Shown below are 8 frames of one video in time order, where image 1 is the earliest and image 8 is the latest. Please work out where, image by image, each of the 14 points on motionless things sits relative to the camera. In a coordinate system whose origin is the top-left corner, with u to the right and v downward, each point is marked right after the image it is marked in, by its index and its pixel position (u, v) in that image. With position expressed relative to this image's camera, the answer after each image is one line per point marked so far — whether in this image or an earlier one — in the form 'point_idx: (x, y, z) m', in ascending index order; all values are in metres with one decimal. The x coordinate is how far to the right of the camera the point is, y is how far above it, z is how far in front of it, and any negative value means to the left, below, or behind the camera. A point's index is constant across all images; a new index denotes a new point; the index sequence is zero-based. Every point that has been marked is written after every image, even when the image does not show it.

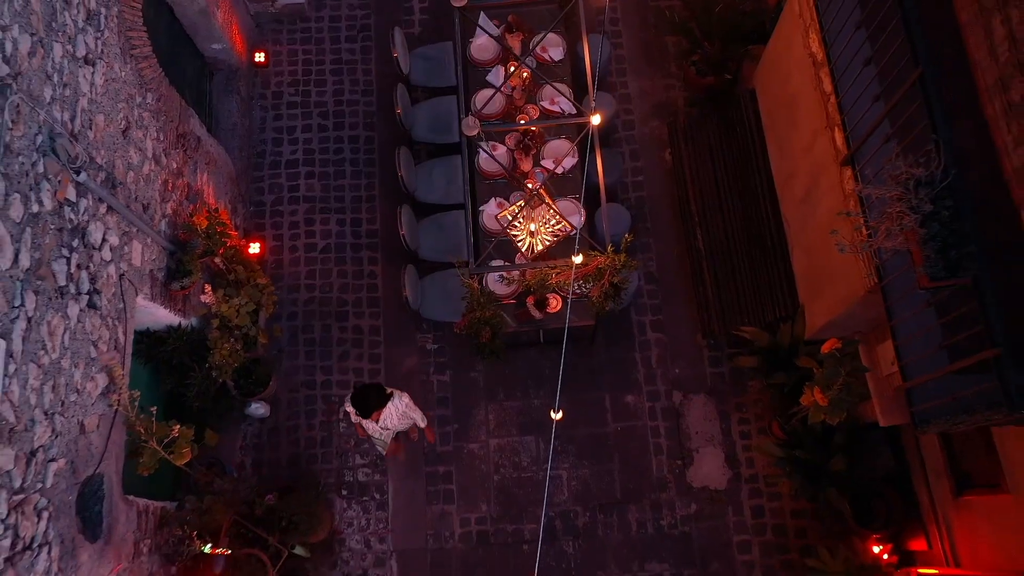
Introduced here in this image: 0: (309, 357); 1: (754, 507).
0: (-1.5, -0.5, +6.0) m
1: (+1.7, -1.5, +5.5) m
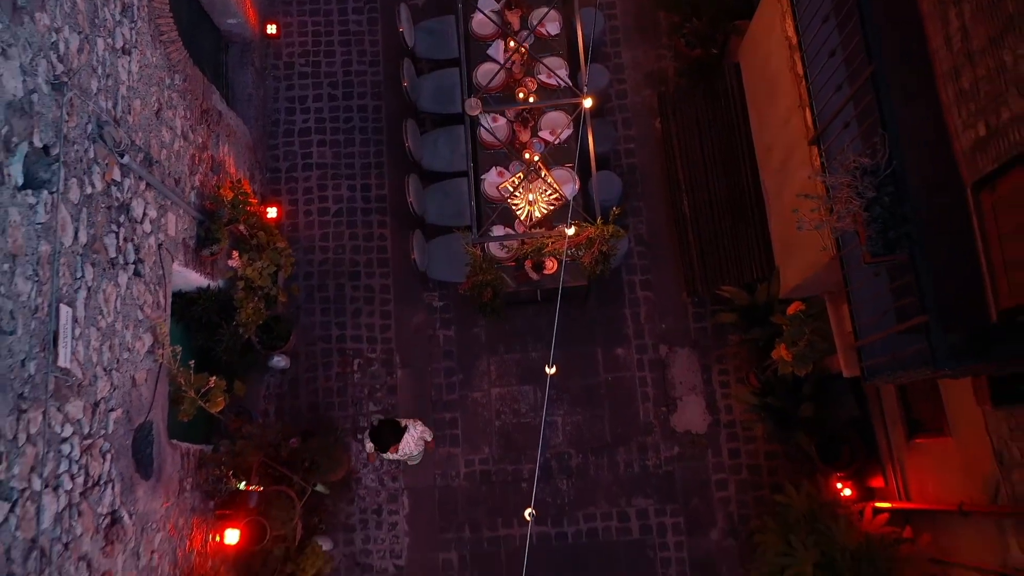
0: (-1.5, -0.2, +6.5) m
1: (+1.7, -1.2, +6.1) m
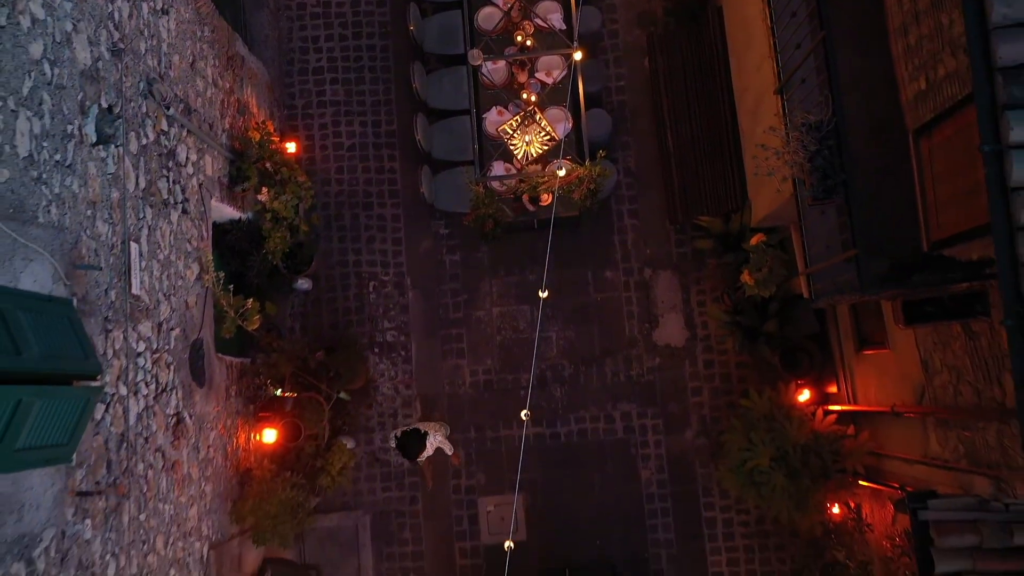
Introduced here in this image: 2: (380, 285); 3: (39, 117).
0: (-1.5, +0.4, +7.2) m
1: (+1.6, -0.6, +6.9) m
2: (-1.2, 0.0, +7.1) m
3: (-2.1, +0.8, +3.6) m
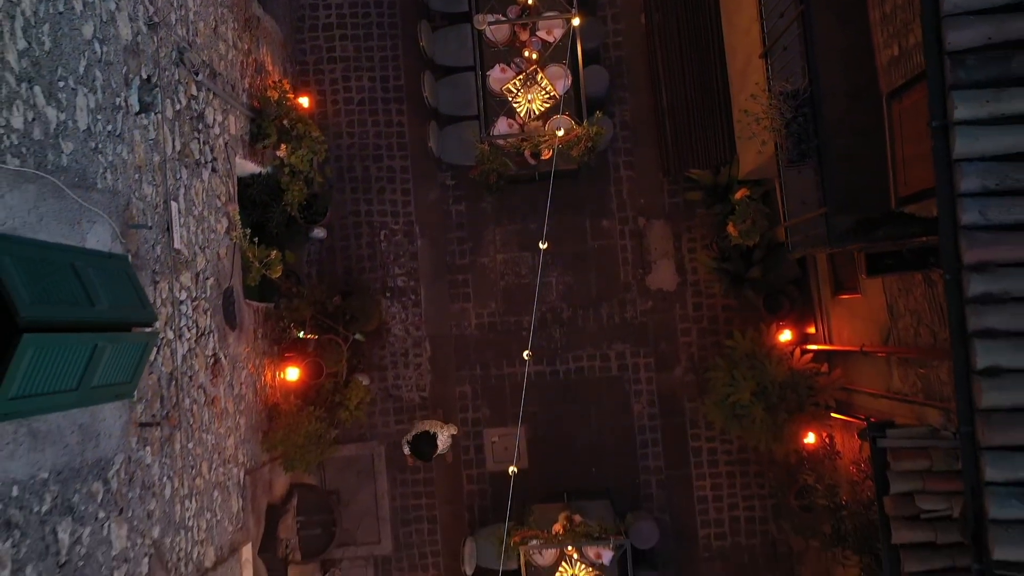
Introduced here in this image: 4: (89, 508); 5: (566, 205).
0: (-1.5, +0.9, +7.6) m
1: (+1.7, -0.1, +7.4) m
2: (-1.1, +0.5, +7.6) m
3: (-2.1, +1.0, +4.1) m
4: (-2.0, -1.0, +3.8) m
5: (+0.5, +0.8, +7.5) m
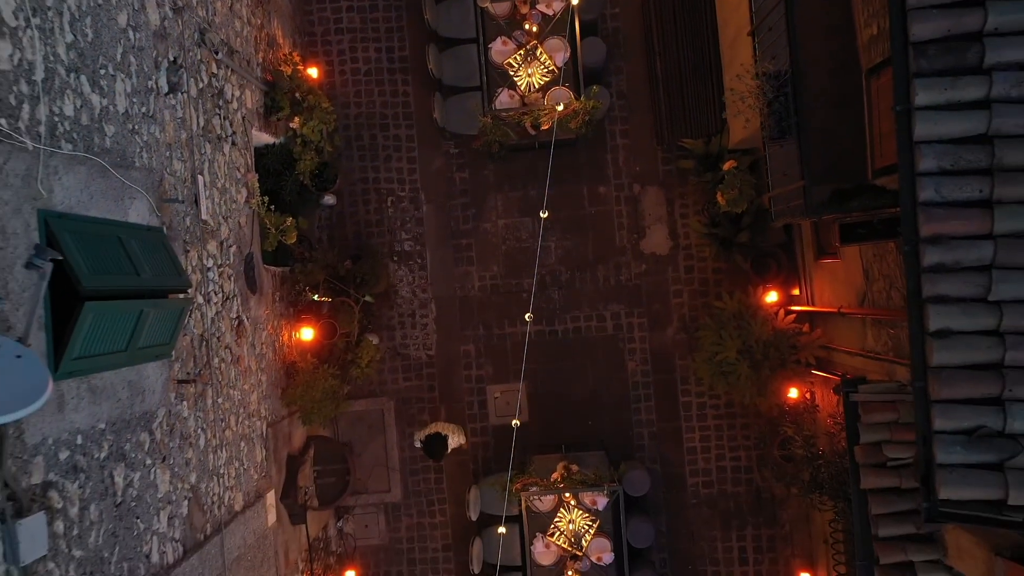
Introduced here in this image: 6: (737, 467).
0: (-1.5, +1.3, +7.9) m
1: (+1.7, +0.2, +7.8) m
2: (-1.1, +0.9, +7.9) m
3: (-2.1, +1.1, +4.4) m
4: (-1.9, -0.9, +4.2) m
5: (+0.5, +1.1, +7.9) m
6: (+2.1, -1.7, +7.7) m
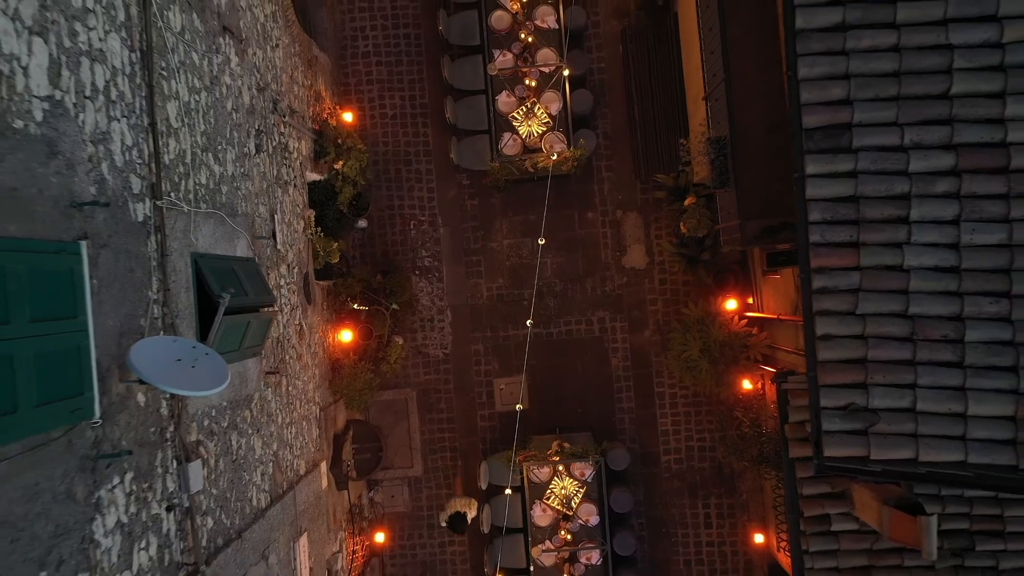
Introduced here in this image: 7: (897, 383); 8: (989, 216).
0: (-1.4, +1.2, +9.5) m
1: (+1.7, +0.1, +9.3) m
2: (-1.1, +0.8, +9.5) m
3: (-2.0, +1.0, +5.9) m
4: (-1.9, -1.0, +5.7) m
5: (+0.5, +1.0, +9.4) m
6: (+2.2, -1.8, +9.3) m
7: (+2.5, -0.6, +5.3) m
8: (+3.0, +0.4, +5.1) m
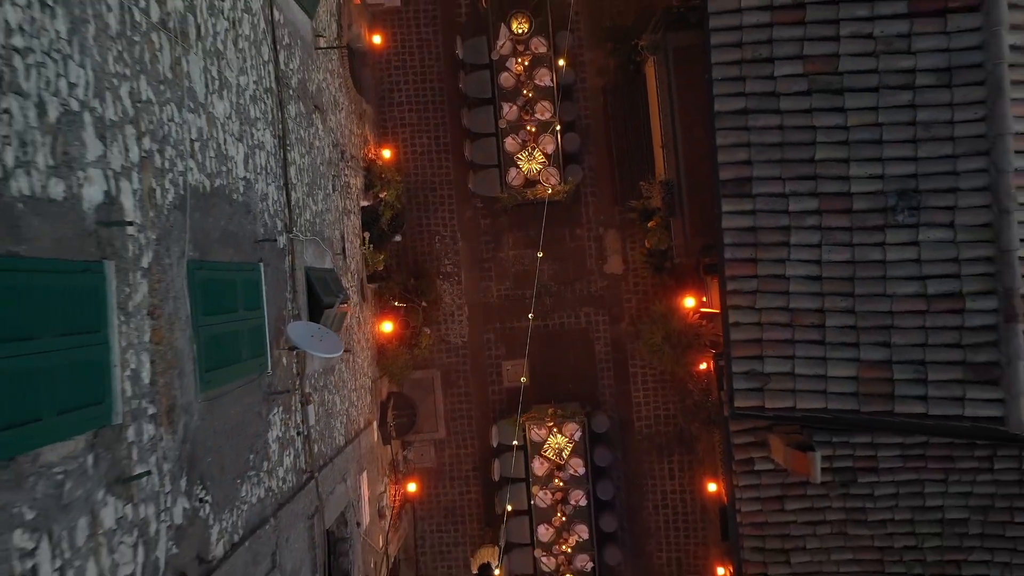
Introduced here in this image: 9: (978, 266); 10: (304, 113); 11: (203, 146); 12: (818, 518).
0: (-1.4, +1.1, +11.9) m
1: (+1.8, +0.1, +11.8) m
2: (-1.0, +0.7, +11.9) m
3: (-2.0, +1.0, +8.4) m
4: (-1.8, -1.0, +8.2) m
5: (+0.6, +1.0, +11.9) m
6: (+2.2, -1.8, +11.7) m
7: (+2.6, -0.6, +7.7) m
8: (+3.0, +0.4, +7.5) m
9: (+4.0, +0.2, +7.0) m
10: (-2.0, +1.7, +7.9) m
11: (-2.0, +0.9, +5.3) m
12: (+3.5, -2.6, +9.2) m
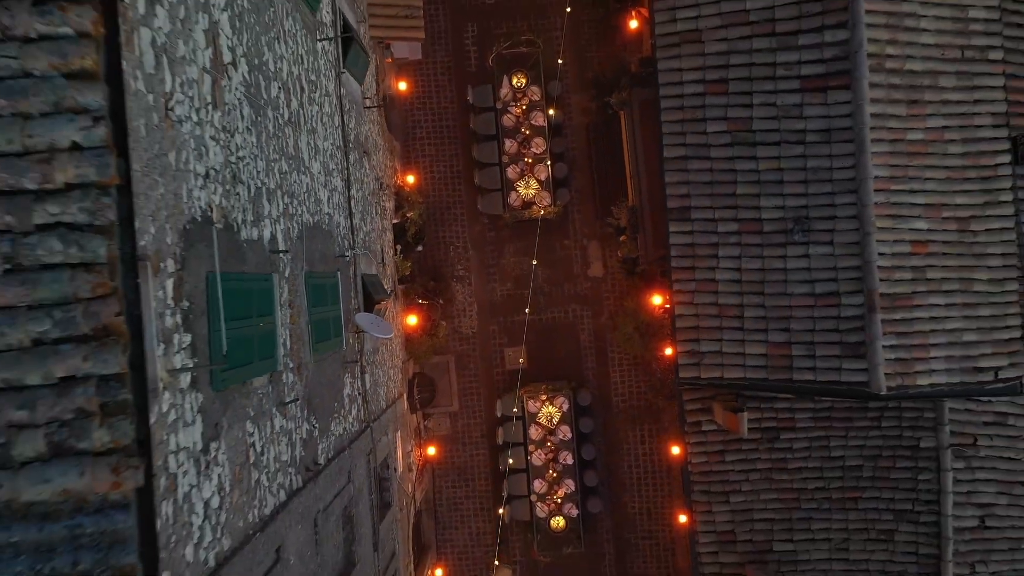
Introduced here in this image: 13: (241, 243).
0: (-1.4, +1.1, +14.6) m
1: (+1.8, +0.1, +14.5) m
2: (-1.0, +0.7, +14.6) m
3: (-2.0, +1.0, +11.1) m
4: (-1.8, -1.0, +10.9) m
5: (+0.6, +1.0, +14.6) m
6: (+2.3, -1.8, +14.4) m
7: (+2.6, -0.6, +10.4) m
8: (+3.1, +0.4, +10.2) m
9: (+4.1, +0.2, +9.7) m
10: (-2.0, +1.7, +10.6) m
11: (-2.0, +0.9, +8.0) m
12: (+3.5, -2.6, +11.9) m
13: (-2.0, +0.3, +6.0) m
